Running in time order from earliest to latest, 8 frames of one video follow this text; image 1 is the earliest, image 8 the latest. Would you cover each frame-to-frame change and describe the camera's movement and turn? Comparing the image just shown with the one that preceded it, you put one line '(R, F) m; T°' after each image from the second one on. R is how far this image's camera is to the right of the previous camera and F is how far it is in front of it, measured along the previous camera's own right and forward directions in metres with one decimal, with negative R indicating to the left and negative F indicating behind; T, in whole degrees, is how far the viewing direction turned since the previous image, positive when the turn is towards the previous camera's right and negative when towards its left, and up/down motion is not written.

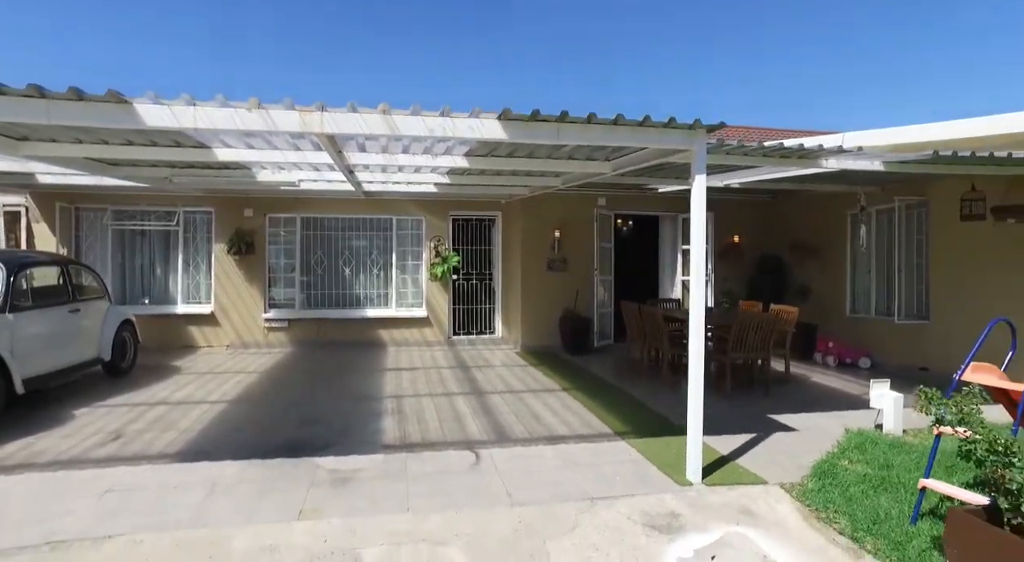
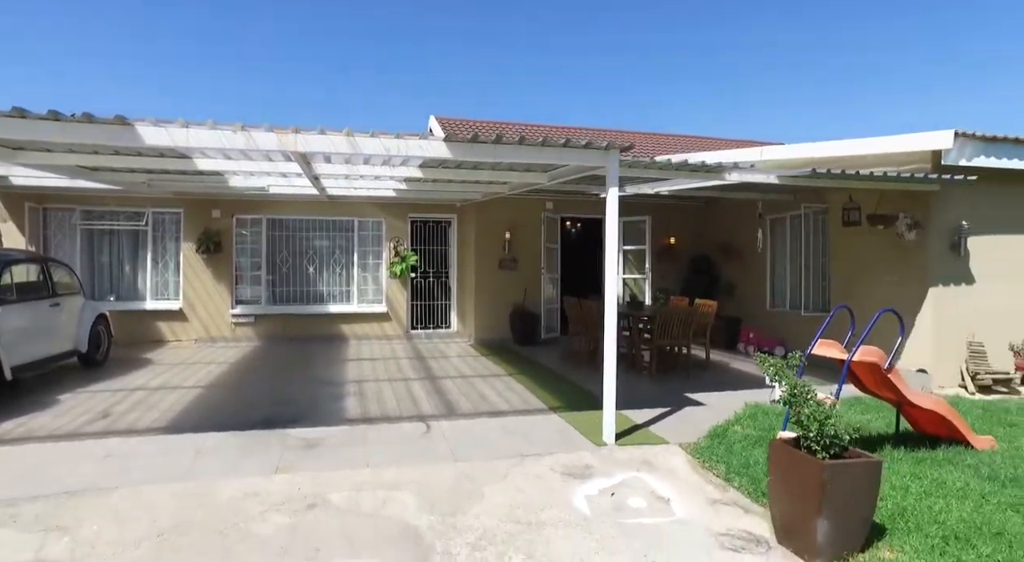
(+0.2, -0.8) m; +3°
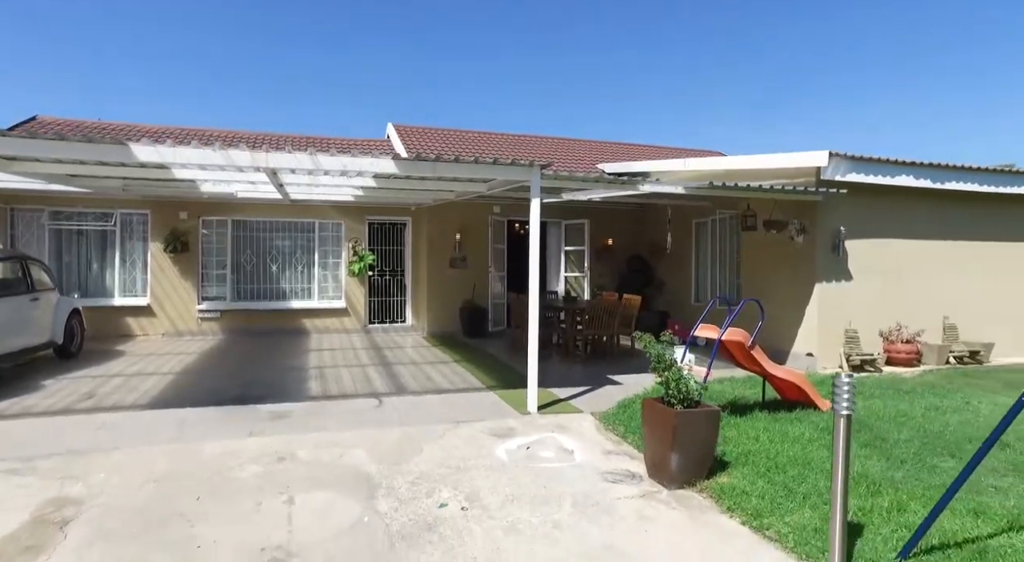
(+0.2, -1.0) m; +3°
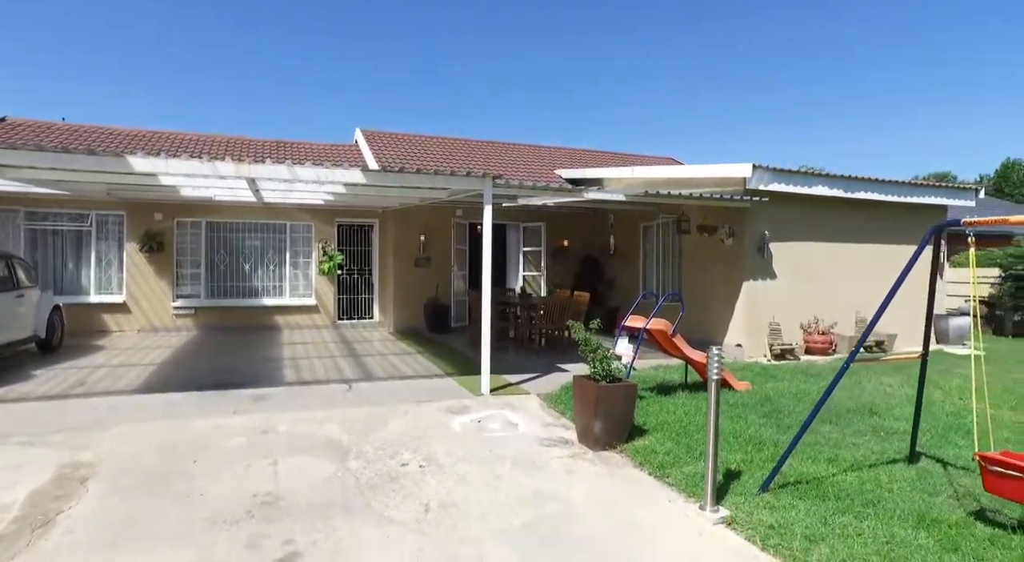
(+0.2, -0.8) m; +3°
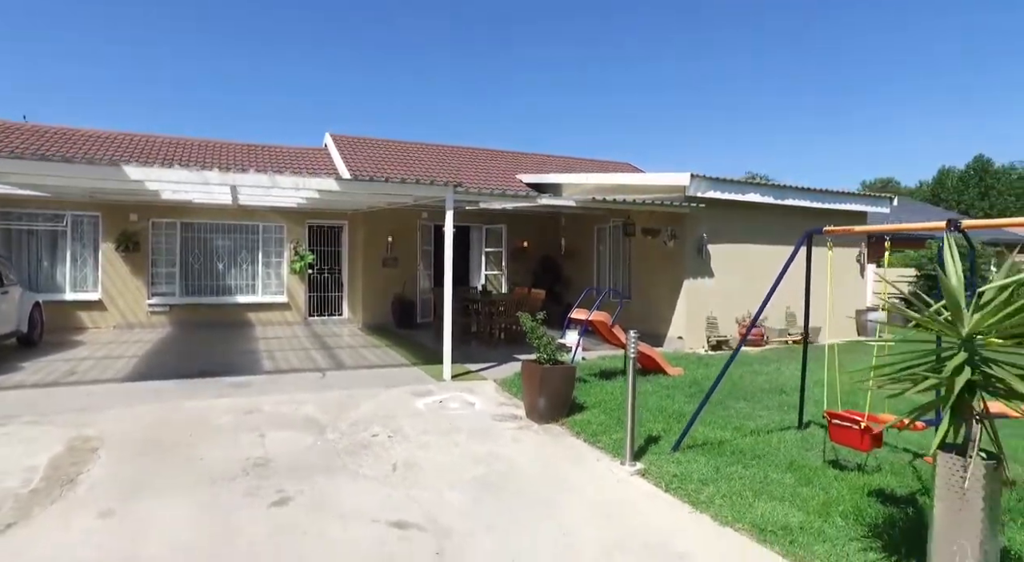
(+0.1, -0.8) m; +3°
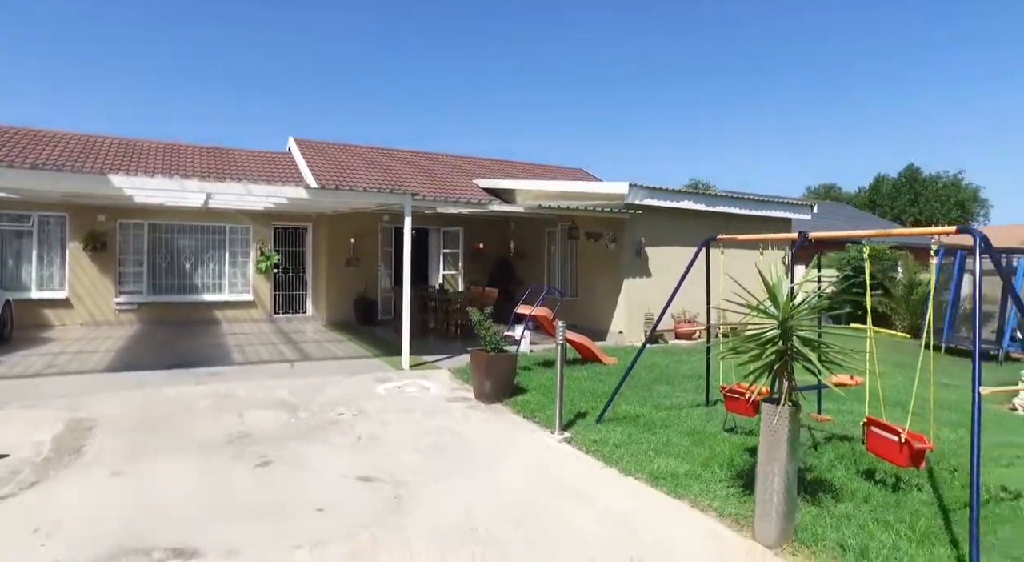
(+0.1, -0.9) m; +4°
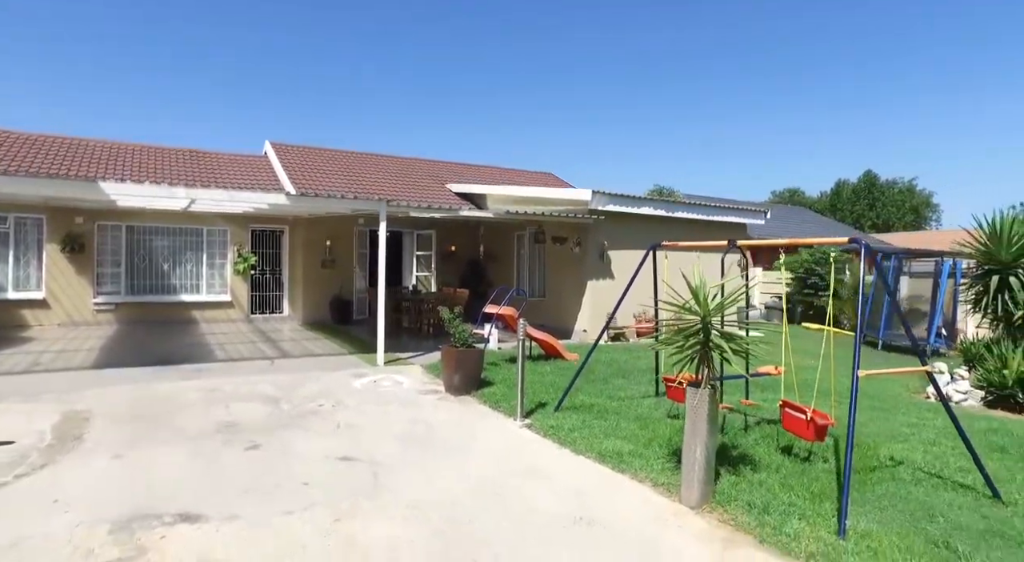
(+0.1, -0.6) m; +2°
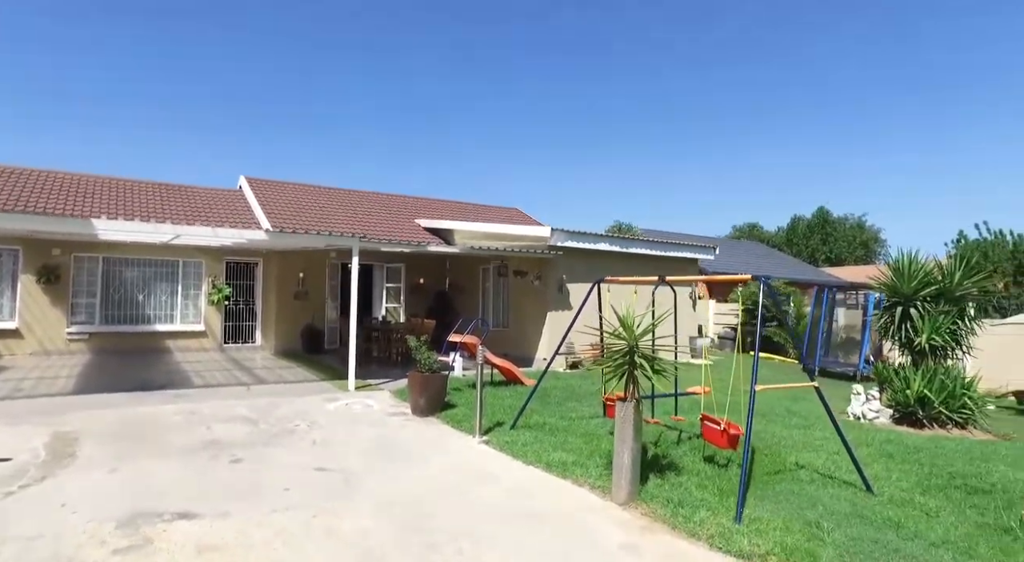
(+0.1, -0.8) m; +3°
